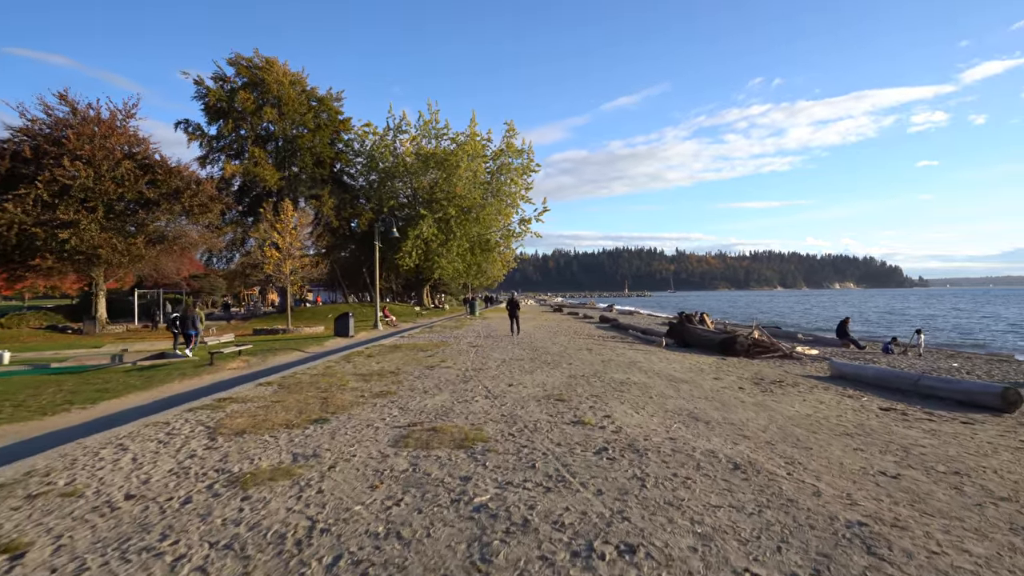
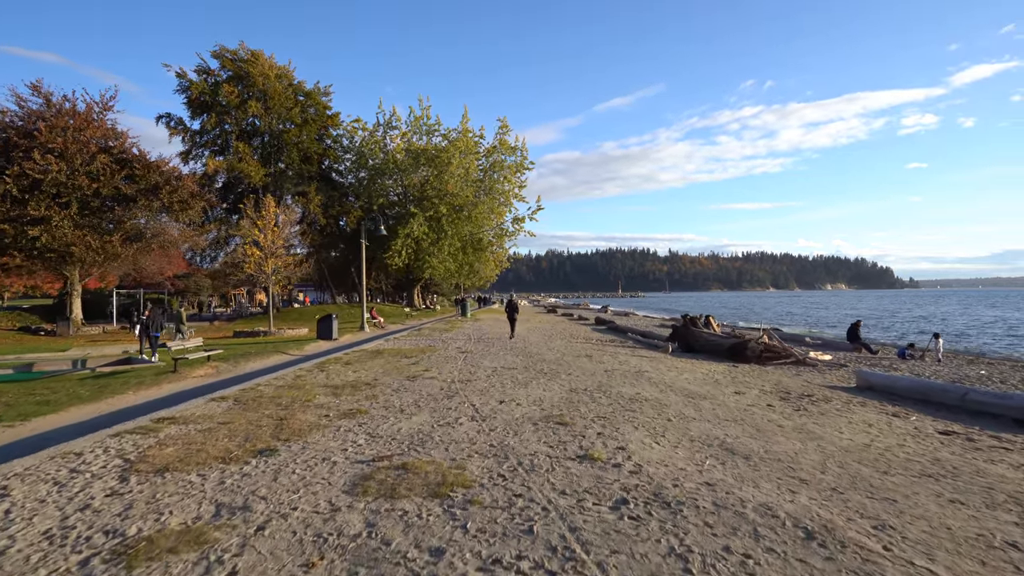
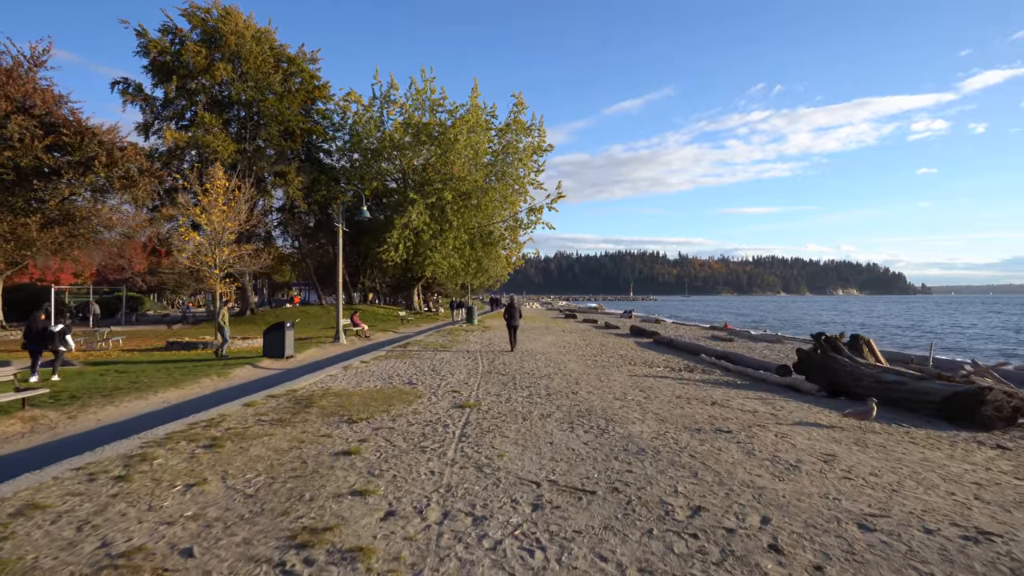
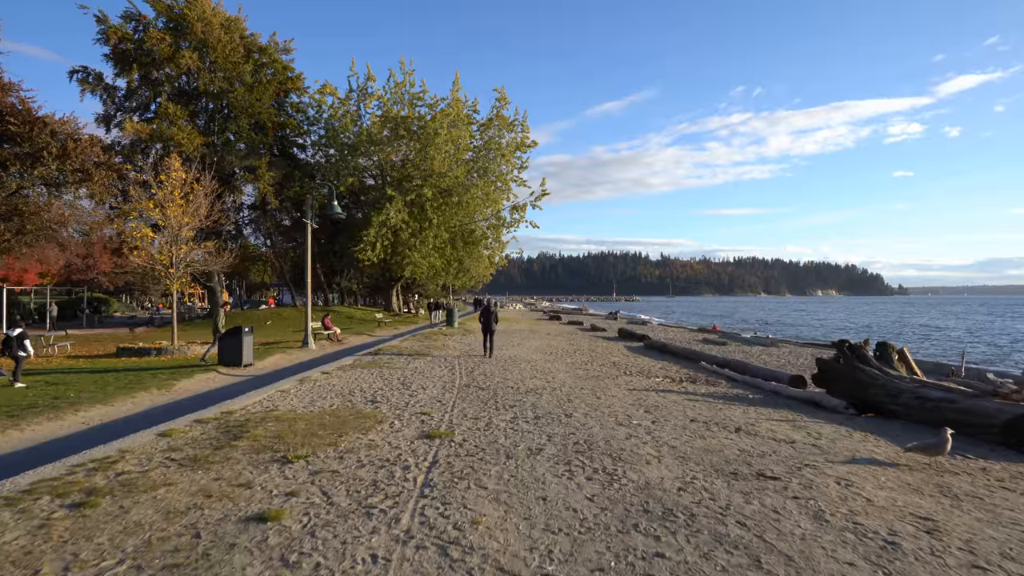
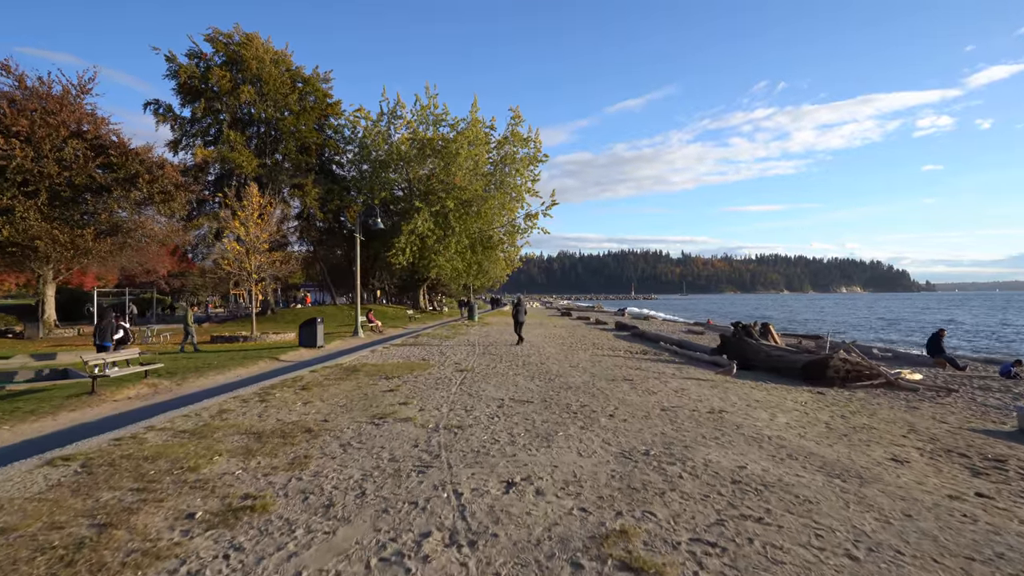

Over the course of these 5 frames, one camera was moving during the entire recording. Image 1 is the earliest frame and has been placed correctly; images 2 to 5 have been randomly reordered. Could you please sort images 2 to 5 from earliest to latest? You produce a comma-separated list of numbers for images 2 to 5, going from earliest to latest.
2, 5, 3, 4
